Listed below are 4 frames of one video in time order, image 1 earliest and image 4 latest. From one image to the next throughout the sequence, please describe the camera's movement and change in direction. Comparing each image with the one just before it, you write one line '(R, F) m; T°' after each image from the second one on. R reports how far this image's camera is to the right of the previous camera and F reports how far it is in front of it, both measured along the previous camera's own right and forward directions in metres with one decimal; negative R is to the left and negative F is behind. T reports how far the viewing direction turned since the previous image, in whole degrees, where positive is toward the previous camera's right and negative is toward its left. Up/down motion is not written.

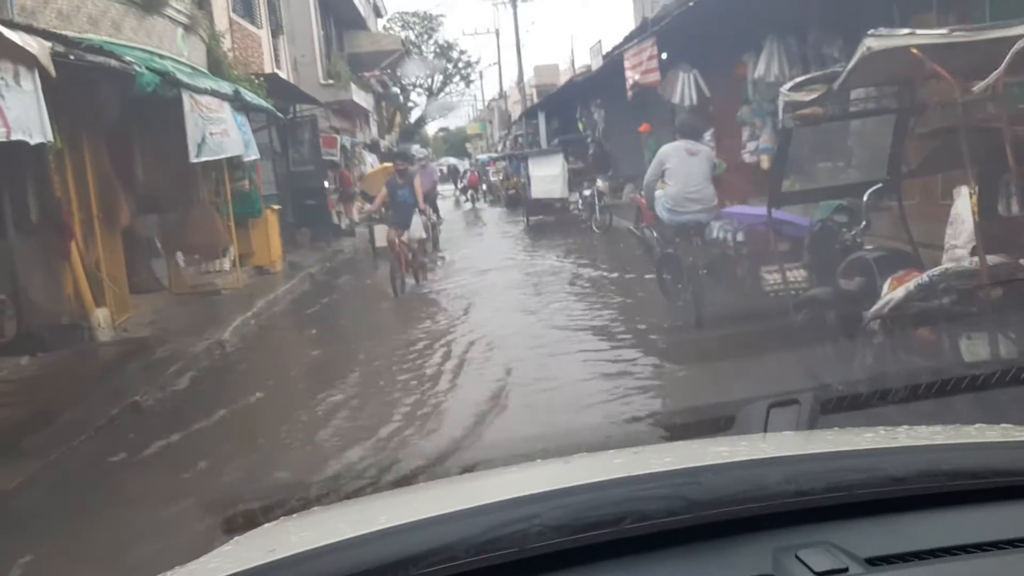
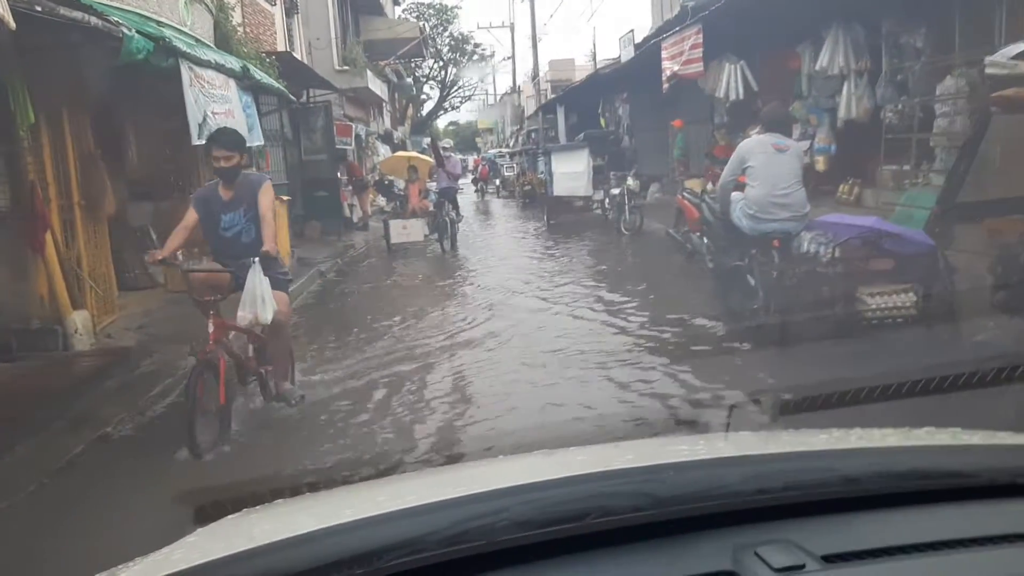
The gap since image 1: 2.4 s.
(-0.3, +1.2) m; 0°
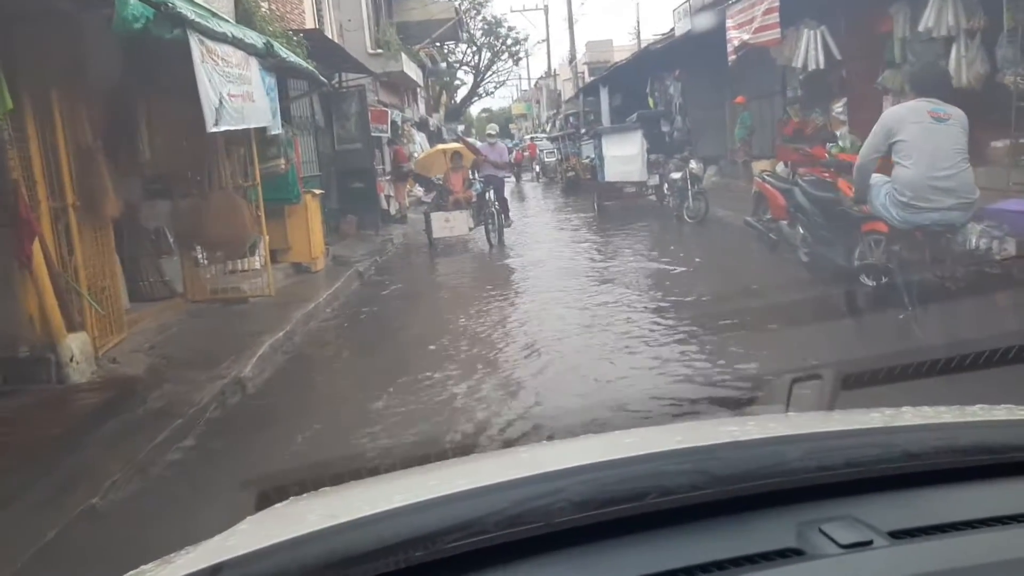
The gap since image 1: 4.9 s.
(-0.3, +1.3) m; -2°
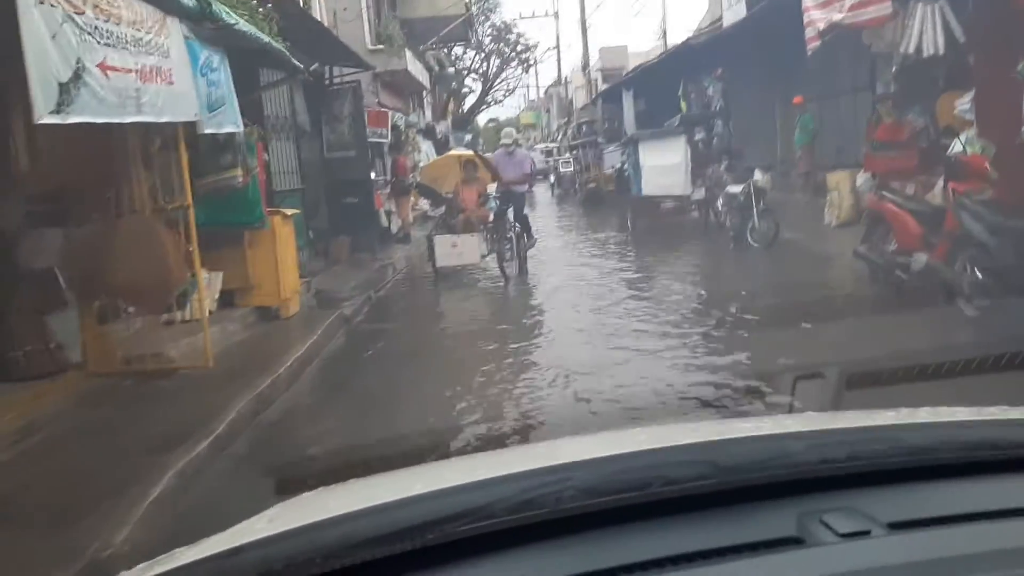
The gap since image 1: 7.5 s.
(-0.3, +2.7) m; 0°
